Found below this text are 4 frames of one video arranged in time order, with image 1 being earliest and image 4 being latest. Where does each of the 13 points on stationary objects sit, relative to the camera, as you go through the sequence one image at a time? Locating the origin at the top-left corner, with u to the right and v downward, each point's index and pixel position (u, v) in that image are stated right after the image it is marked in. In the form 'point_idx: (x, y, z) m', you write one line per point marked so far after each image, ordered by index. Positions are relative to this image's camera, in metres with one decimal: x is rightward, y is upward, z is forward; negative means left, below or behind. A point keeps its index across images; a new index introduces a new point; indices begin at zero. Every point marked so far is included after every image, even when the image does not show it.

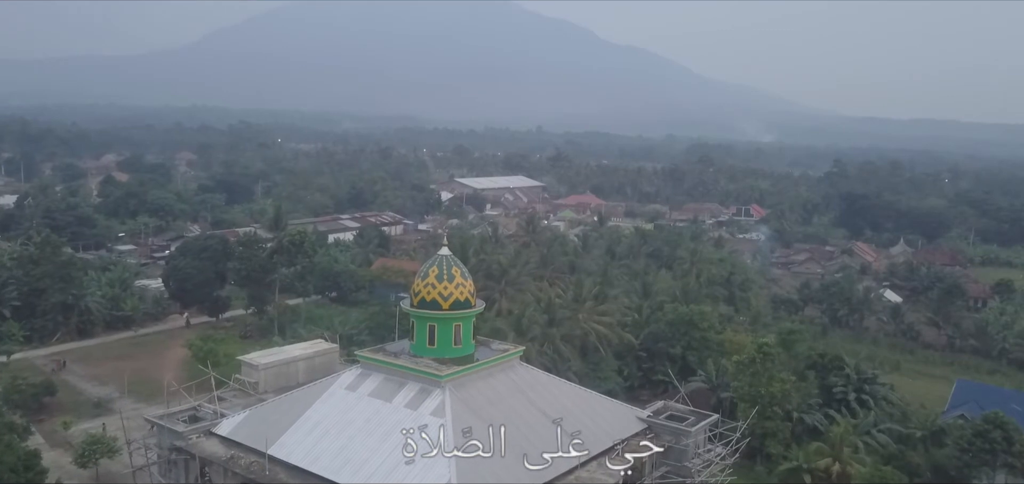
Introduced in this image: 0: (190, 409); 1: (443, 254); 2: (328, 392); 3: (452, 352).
0: (-7.2, -3.8, +18.3) m
1: (-1.4, -0.2, +17.0) m
2: (-3.8, -3.1, +16.8) m
3: (-1.3, -2.3, +17.0) m
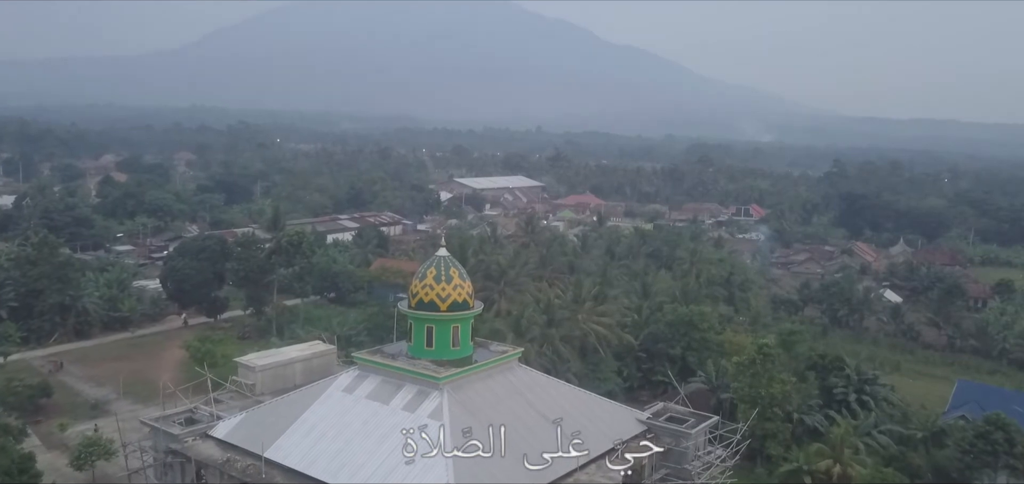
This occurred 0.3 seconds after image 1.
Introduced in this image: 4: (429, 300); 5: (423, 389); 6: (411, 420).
0: (-7.3, -3.8, +18.2) m
1: (-1.5, -0.3, +16.9) m
2: (-3.8, -3.1, +16.6) m
3: (-1.3, -2.3, +16.9) m
4: (-1.7, -1.2, +16.6) m
5: (-1.7, -2.9, +15.9) m
6: (-1.9, -3.3, +15.1) m
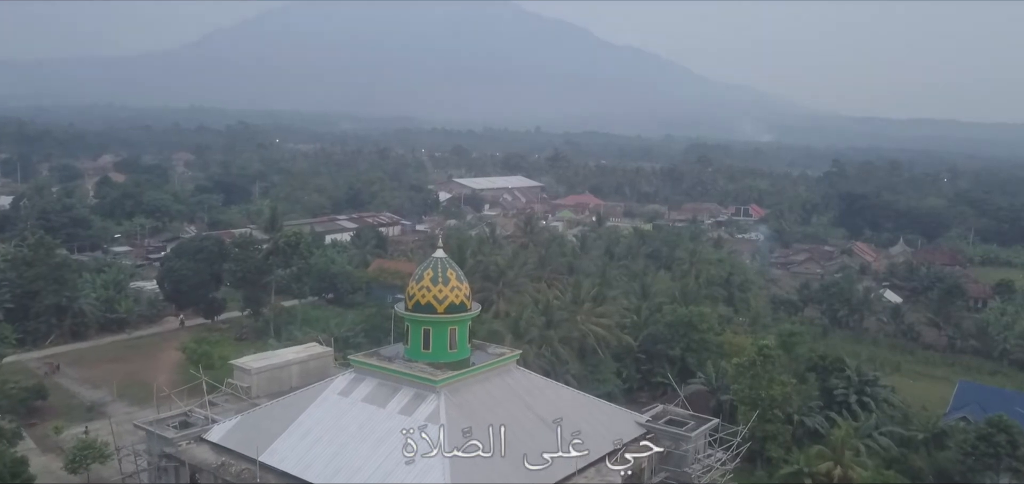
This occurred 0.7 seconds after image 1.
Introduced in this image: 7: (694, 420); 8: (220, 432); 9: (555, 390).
0: (-7.3, -3.8, +18.0) m
1: (-1.5, -0.3, +16.7) m
2: (-3.9, -3.1, +16.5) m
3: (-1.3, -2.3, +16.7) m
4: (-1.7, -1.2, +16.4) m
5: (-1.8, -2.9, +15.7) m
6: (-1.9, -3.3, +15.0) m
7: (+4.4, -4.3, +19.6) m
8: (-5.8, -3.8, +16.2) m
9: (+0.9, -3.2, +17.5) m
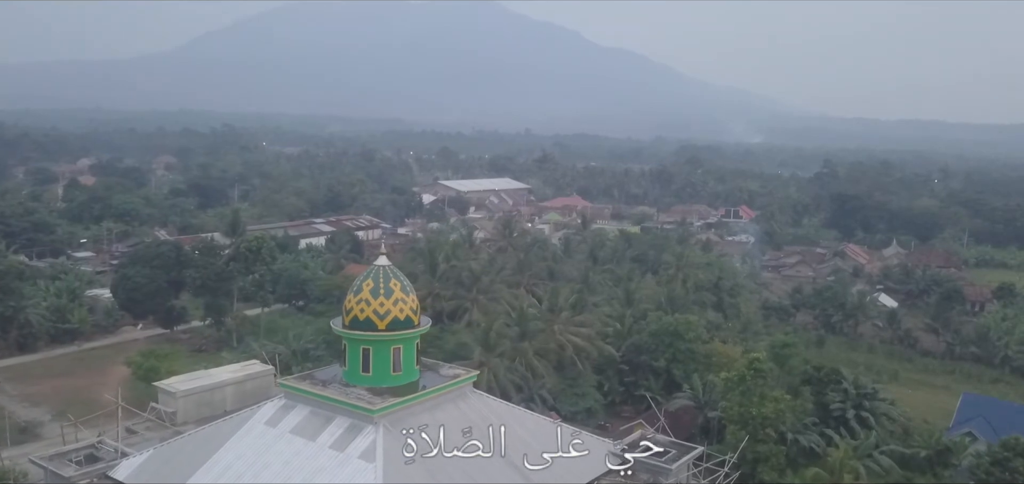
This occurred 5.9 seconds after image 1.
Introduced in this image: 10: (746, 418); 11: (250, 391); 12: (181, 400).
0: (-8.1, -4.0, +15.9) m
1: (-2.3, -0.4, +14.7) m
2: (-4.6, -3.3, +14.4) m
3: (-2.1, -2.4, +14.6) m
4: (-2.5, -1.3, +14.4) m
5: (-2.6, -3.0, +13.7) m
6: (-2.7, -3.4, +12.9) m
7: (+3.6, -4.4, +17.6) m
8: (-6.6, -3.9, +14.1) m
9: (+0.1, -3.3, +15.4) m
10: (+5.7, -4.3, +19.6) m
11: (-6.1, -3.5, +19.3) m
12: (-7.1, -3.4, +17.9) m
